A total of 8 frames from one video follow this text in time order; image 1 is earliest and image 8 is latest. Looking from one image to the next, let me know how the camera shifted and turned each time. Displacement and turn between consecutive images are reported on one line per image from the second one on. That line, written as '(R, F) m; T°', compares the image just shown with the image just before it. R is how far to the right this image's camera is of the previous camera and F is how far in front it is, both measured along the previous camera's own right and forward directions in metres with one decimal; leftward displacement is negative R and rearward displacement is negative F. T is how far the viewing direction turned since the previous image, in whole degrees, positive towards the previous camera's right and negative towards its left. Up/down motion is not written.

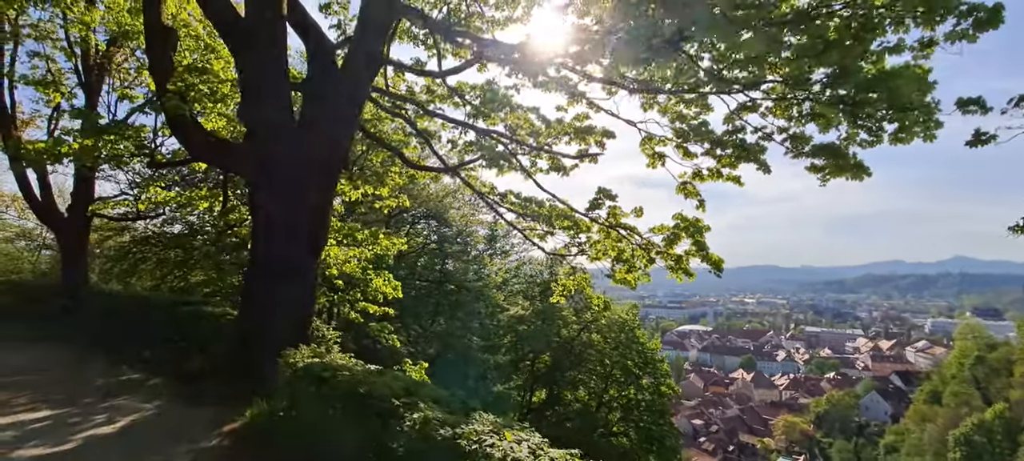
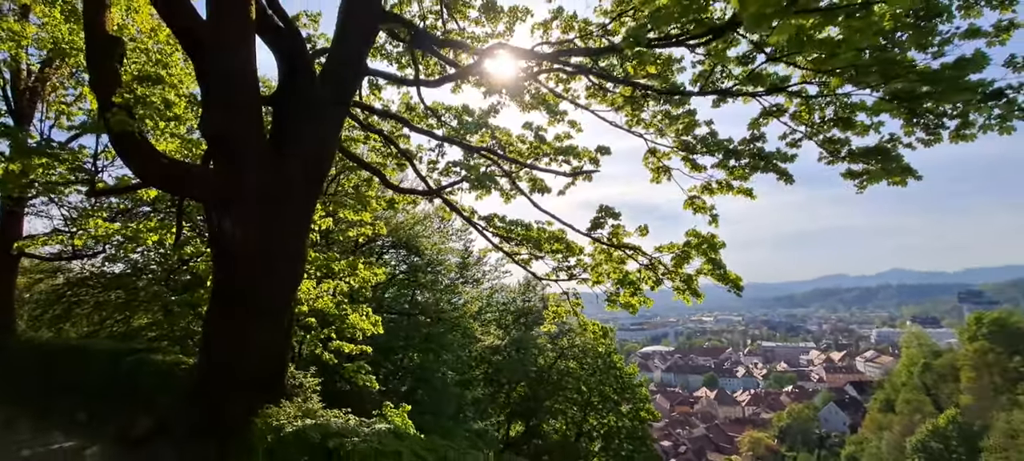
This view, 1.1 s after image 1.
(-0.4, +0.5) m; +4°
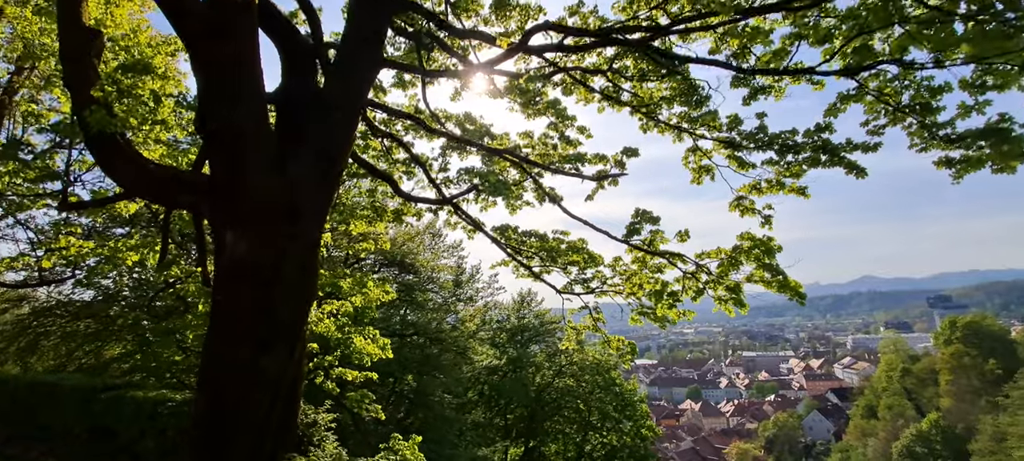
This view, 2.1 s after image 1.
(-0.5, +0.6) m; +2°
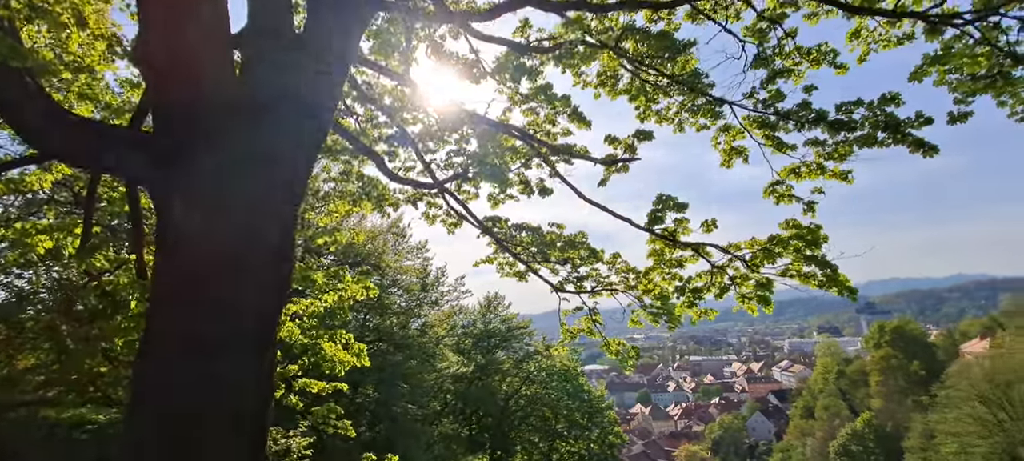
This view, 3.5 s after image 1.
(-0.5, +0.8) m; +5°
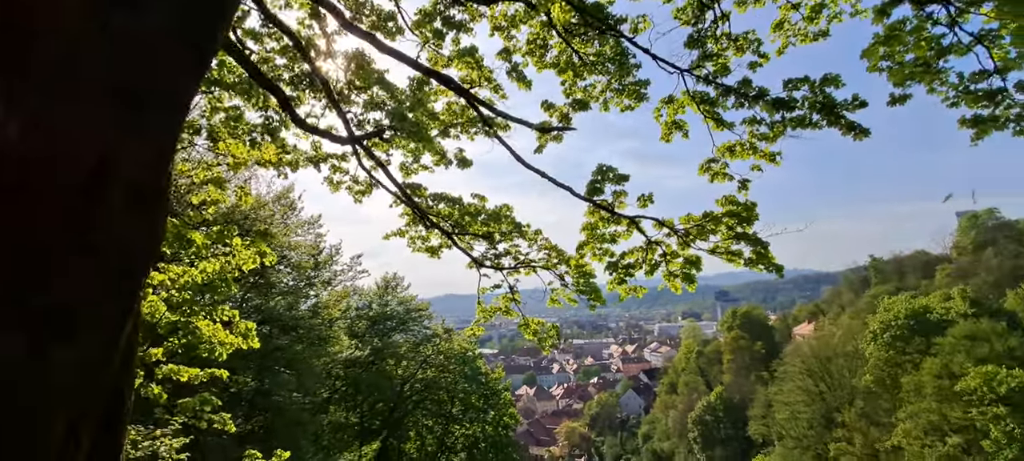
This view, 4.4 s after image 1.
(-0.3, +0.5) m; +12°
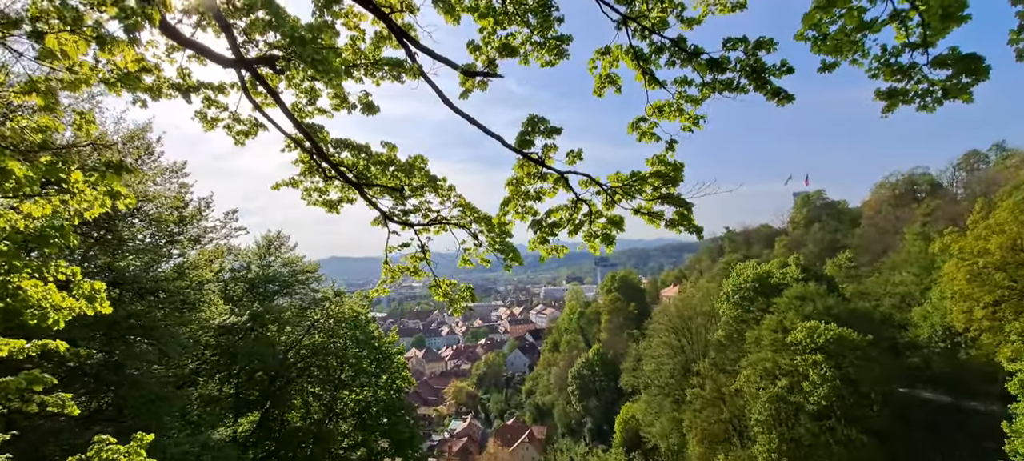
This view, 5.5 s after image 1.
(-0.2, +0.4) m; +13°
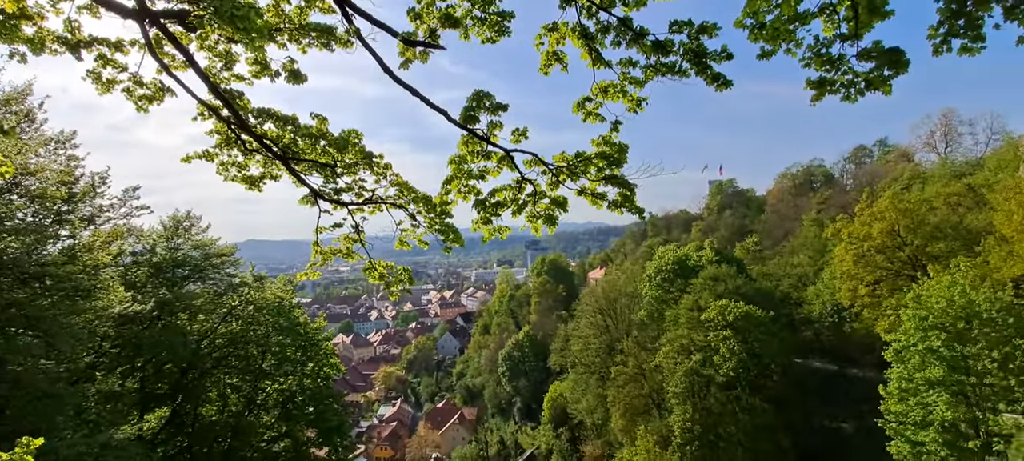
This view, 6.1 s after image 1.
(-0.1, +0.1) m; +8°
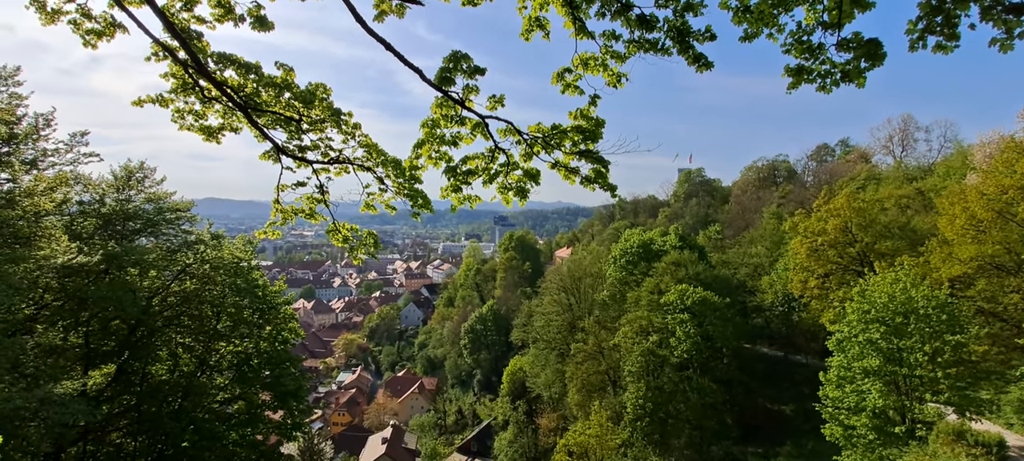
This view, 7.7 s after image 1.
(0.0, +0.1) m; +4°
